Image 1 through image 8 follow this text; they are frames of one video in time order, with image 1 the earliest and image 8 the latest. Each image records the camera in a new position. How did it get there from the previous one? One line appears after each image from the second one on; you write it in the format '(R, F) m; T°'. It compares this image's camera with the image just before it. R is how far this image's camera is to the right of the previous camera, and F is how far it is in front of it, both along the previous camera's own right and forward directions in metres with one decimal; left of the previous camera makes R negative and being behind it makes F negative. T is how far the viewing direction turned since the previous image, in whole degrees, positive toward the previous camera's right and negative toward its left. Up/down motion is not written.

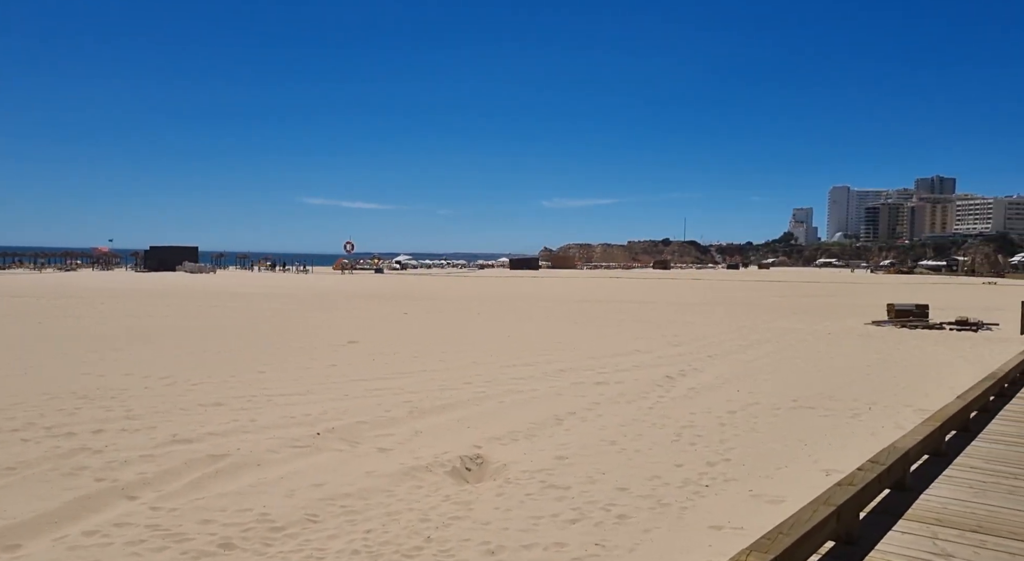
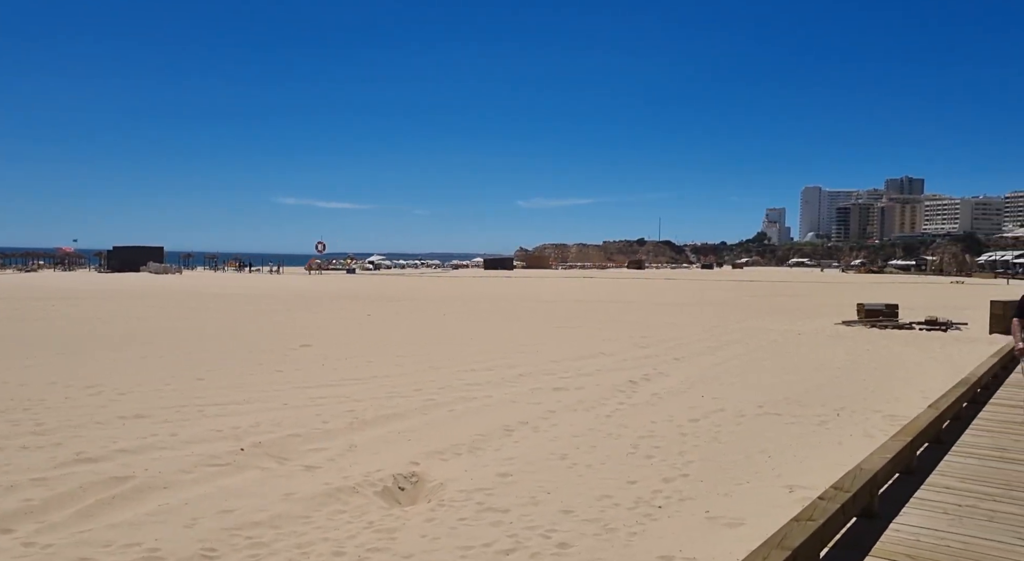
(+0.3, +0.5) m; +2°
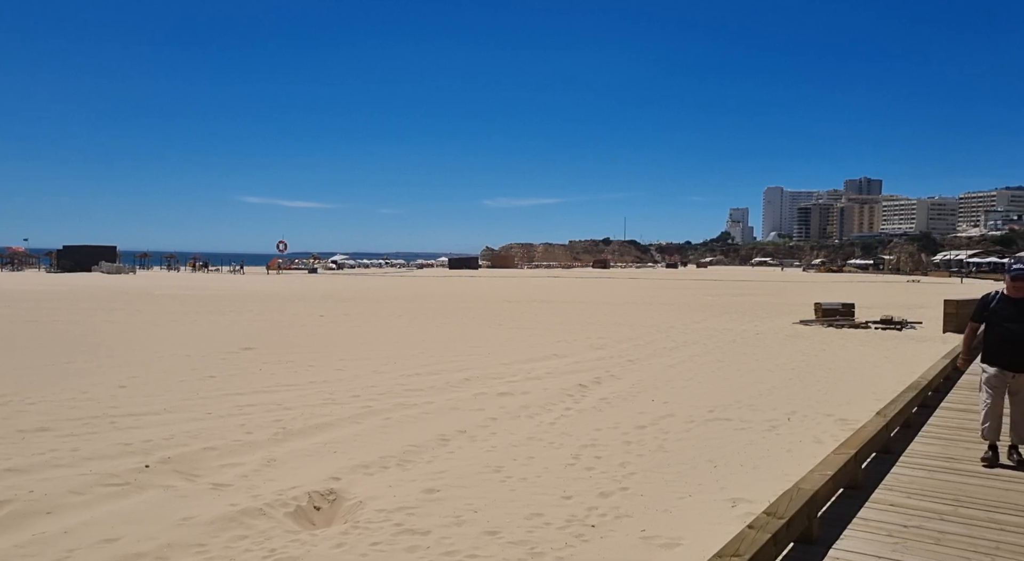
(+0.3, +0.4) m; +3°
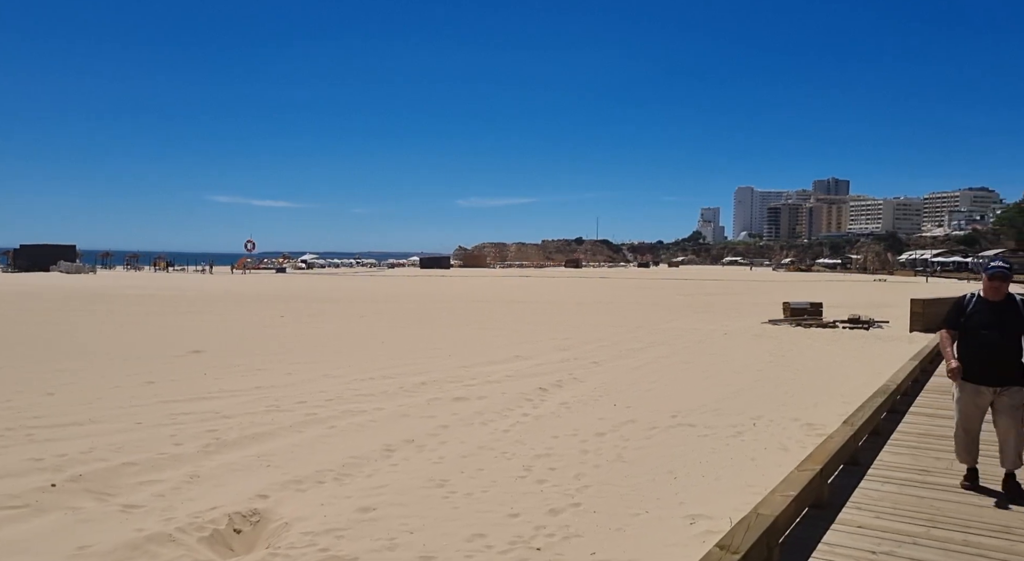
(+0.2, +0.4) m; +2°
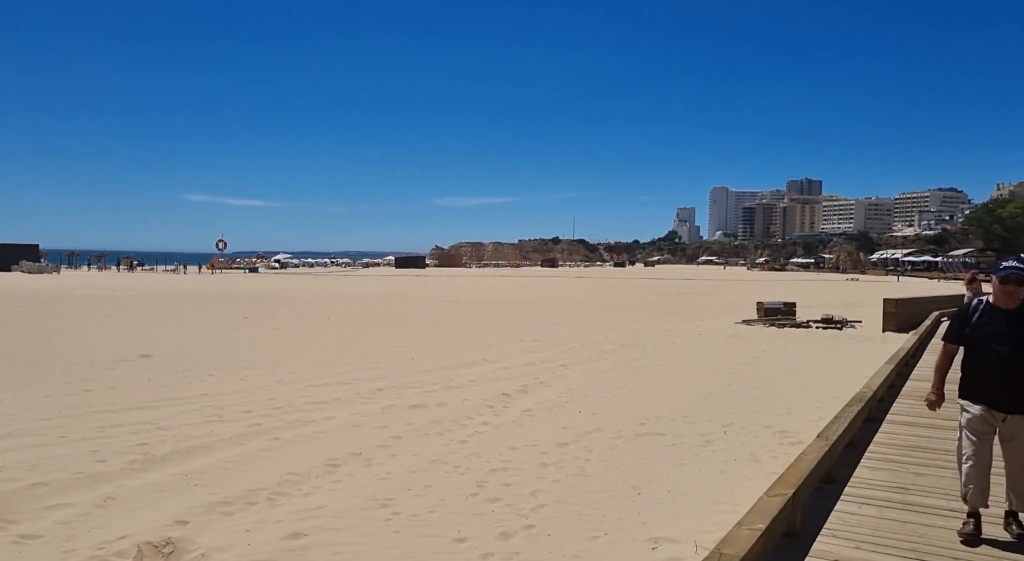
(+0.2, +0.5) m; +2°
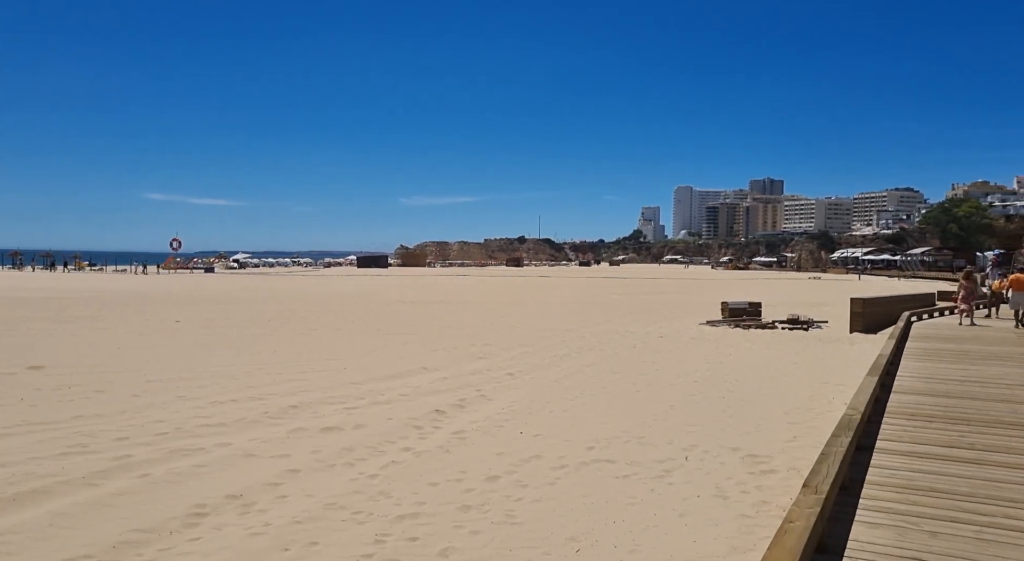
(+0.4, +1.1) m; +3°
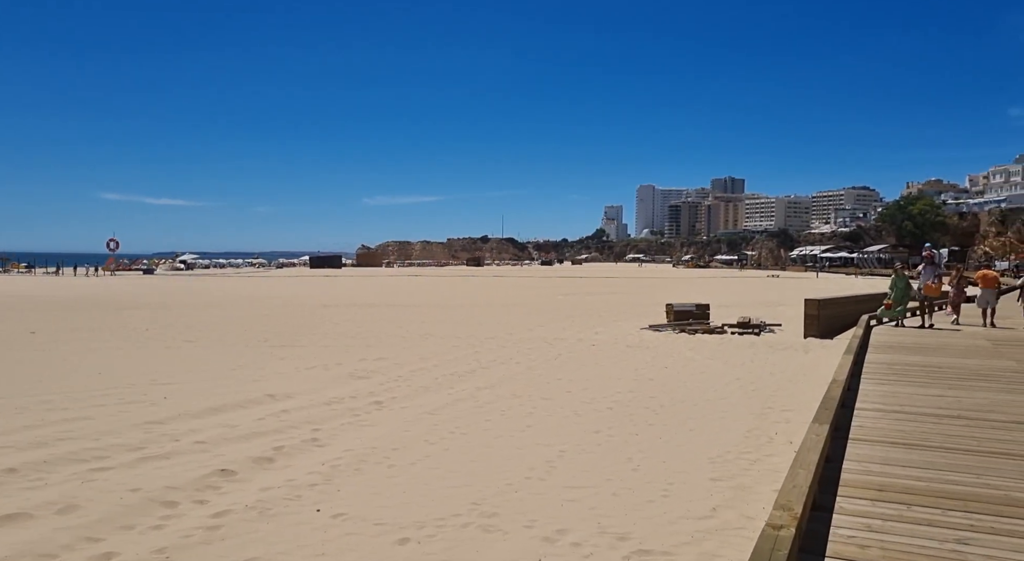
(+1.2, +2.3) m; +3°
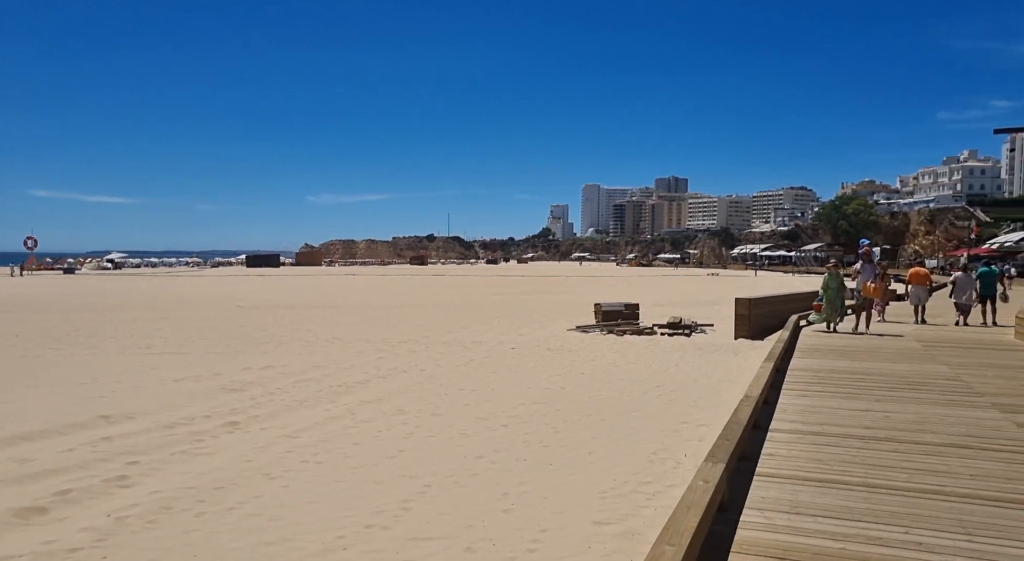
(+0.7, +1.1) m; +4°
